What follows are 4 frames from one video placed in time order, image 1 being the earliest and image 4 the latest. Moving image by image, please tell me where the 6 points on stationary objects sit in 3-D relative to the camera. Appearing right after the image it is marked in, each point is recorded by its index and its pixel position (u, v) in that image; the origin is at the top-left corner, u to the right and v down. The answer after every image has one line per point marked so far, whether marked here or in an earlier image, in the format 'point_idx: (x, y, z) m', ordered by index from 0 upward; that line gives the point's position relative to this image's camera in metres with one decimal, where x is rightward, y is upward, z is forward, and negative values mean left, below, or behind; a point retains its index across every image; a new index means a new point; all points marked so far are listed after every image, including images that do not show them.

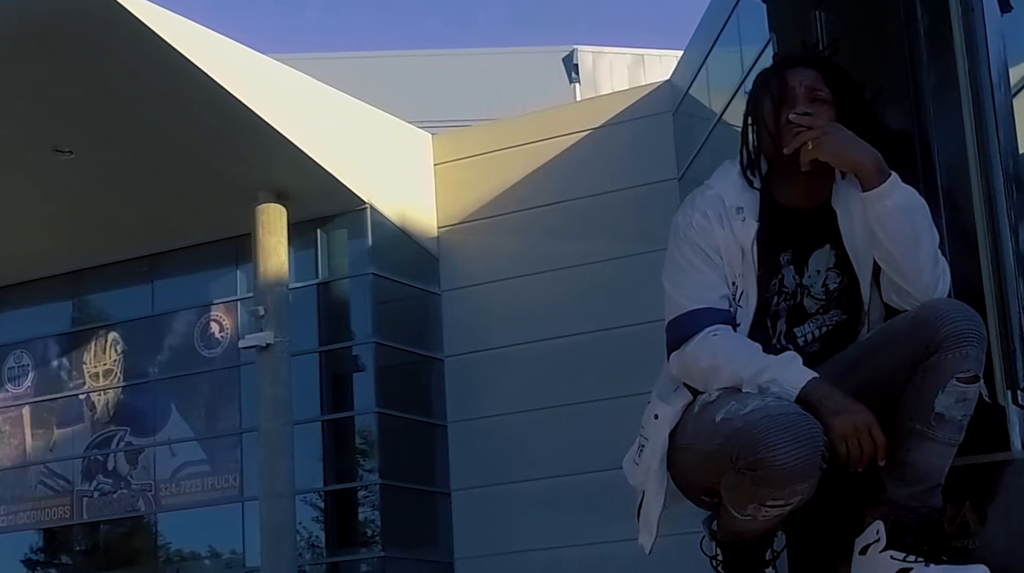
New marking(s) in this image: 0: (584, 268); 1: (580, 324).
0: (+1.0, +0.2, +19.8) m
1: (+0.9, -0.5, +19.6) m
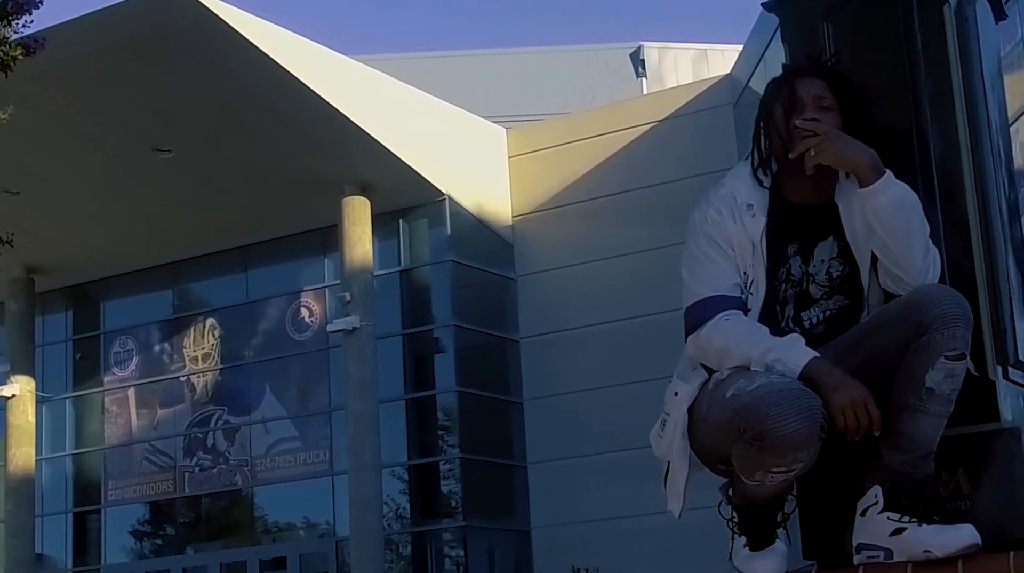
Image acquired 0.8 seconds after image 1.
0: (+2.1, +0.5, +20.3) m
1: (+2.0, -0.3, +20.2) m
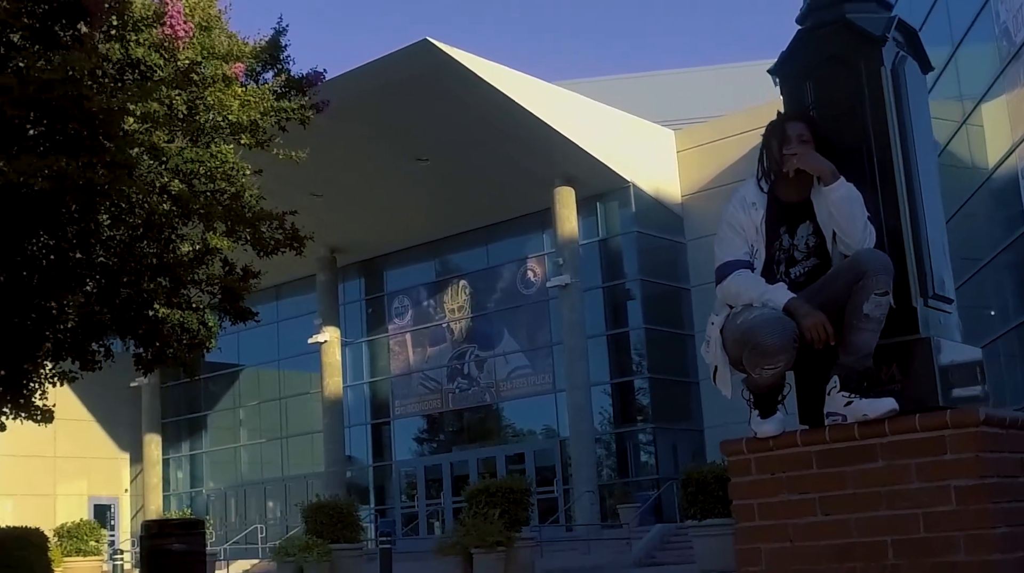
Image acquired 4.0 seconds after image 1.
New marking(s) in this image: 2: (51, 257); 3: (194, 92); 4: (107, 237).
0: (+5.7, +1.4, +23.1) m
1: (+5.7, +0.6, +23.1) m
2: (-3.8, +0.3, +11.5) m
3: (-2.8, +1.7, +12.2) m
4: (-3.4, +0.4, +11.7) m
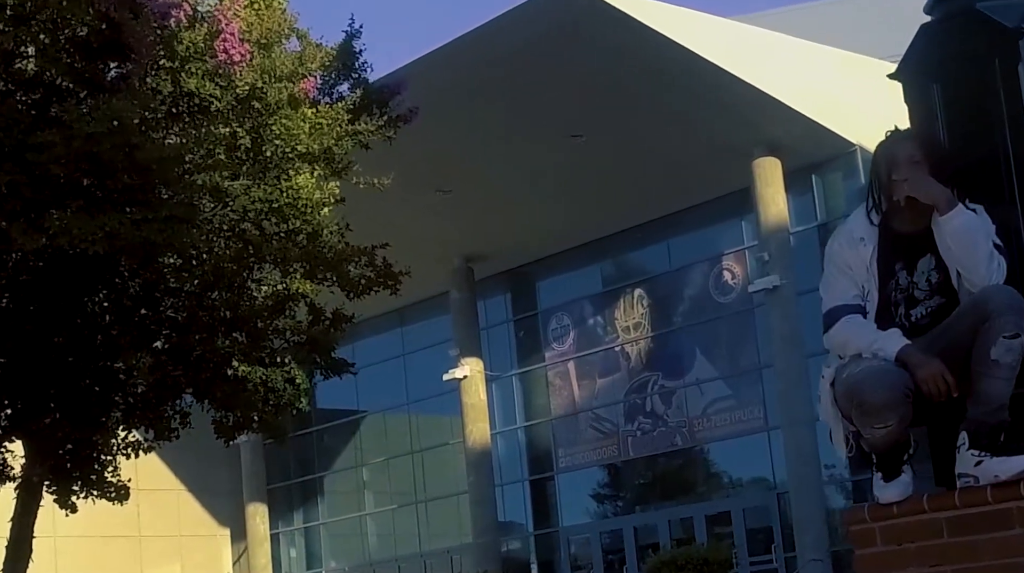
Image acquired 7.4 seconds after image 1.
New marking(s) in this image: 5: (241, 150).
0: (+9.9, +1.8, +17.8) m
1: (+9.9, +1.0, +17.8) m
2: (-3.0, -0.2, +10.2) m
3: (-1.9, +1.3, +10.6) m
4: (-2.6, 0.0, +10.3) m
5: (-2.1, +1.1, +10.6) m
